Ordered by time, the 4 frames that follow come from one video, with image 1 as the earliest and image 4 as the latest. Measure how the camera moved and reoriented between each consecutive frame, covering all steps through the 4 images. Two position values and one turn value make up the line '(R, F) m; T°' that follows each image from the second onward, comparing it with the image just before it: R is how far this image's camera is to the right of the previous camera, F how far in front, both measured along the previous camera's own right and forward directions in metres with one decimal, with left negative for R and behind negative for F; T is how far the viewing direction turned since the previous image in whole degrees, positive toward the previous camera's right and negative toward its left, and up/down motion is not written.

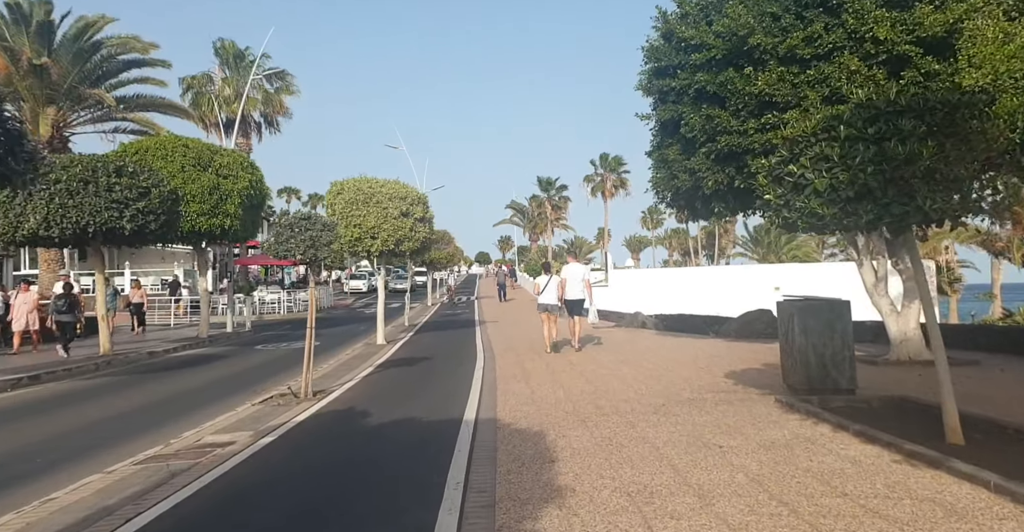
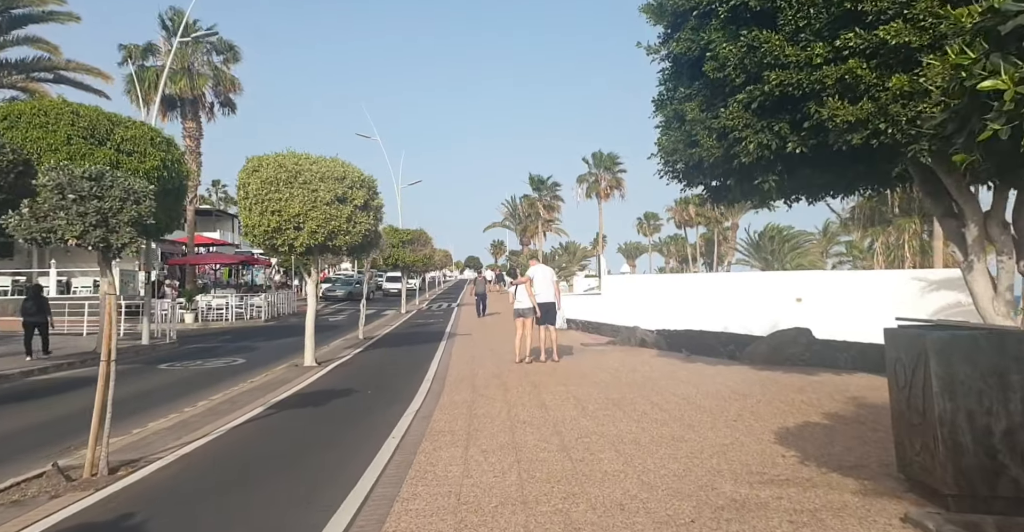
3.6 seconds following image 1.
(+0.6, +3.6) m; 0°
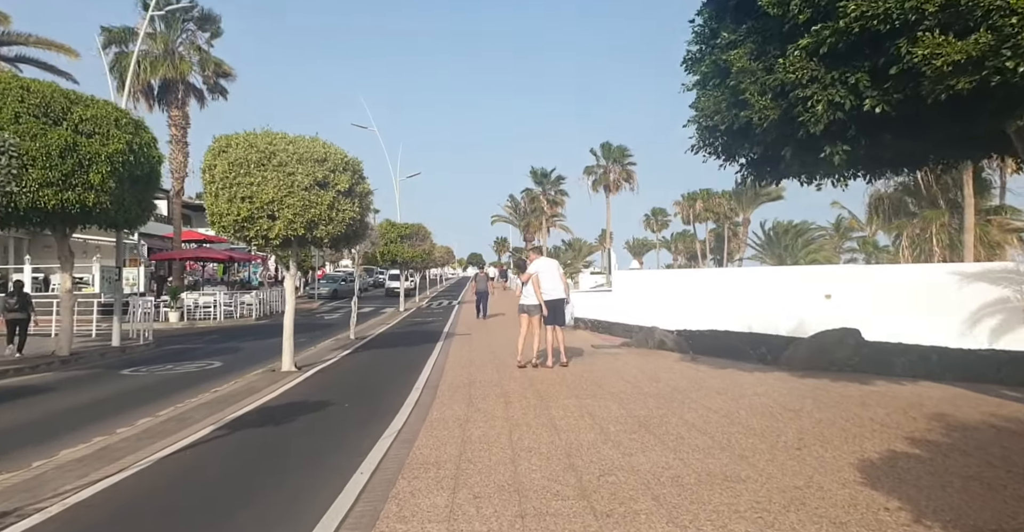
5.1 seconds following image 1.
(0.0, +1.5) m; 0°
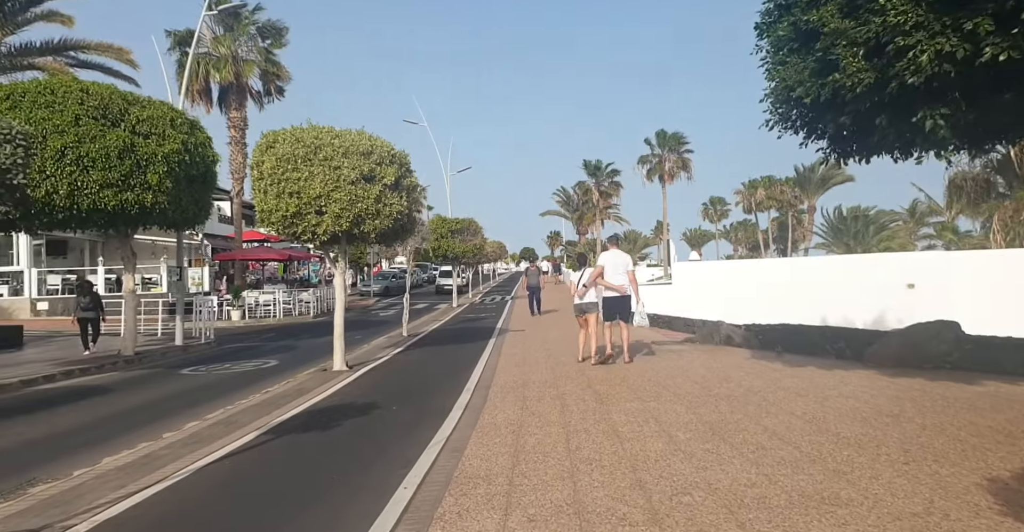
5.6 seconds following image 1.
(0.0, +0.6) m; -5°
